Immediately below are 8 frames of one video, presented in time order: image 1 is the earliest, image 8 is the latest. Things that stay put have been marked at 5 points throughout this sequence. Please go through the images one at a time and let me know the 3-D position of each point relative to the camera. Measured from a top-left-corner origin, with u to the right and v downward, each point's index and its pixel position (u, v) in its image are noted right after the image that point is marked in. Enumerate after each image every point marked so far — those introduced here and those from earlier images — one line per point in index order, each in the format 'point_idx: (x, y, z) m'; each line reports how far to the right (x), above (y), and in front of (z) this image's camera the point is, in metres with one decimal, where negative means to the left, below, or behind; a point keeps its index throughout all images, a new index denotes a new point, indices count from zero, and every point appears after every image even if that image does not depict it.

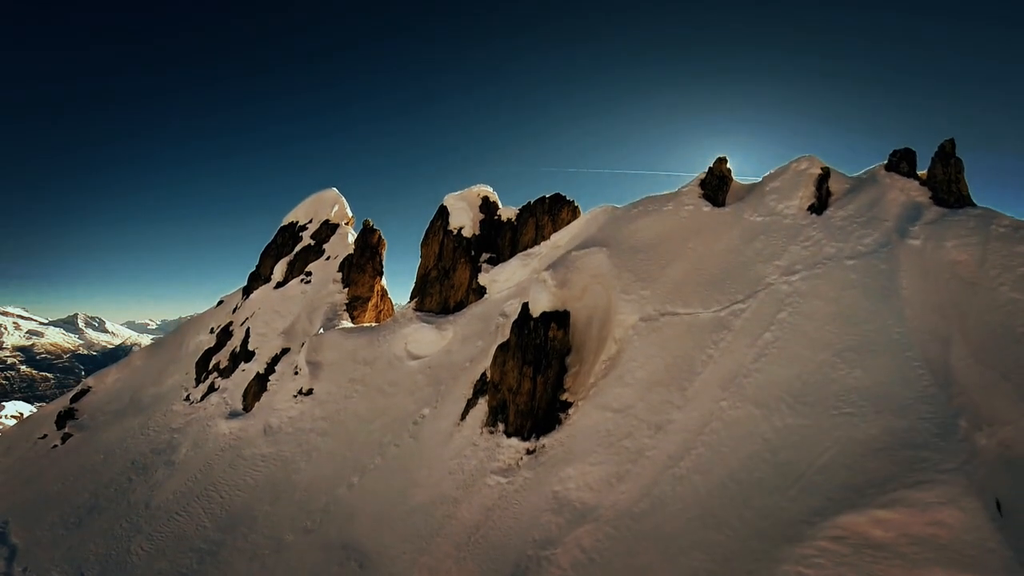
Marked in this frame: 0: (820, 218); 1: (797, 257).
0: (+13.5, +2.7, +18.7) m
1: (+11.7, +1.1, +17.7) m
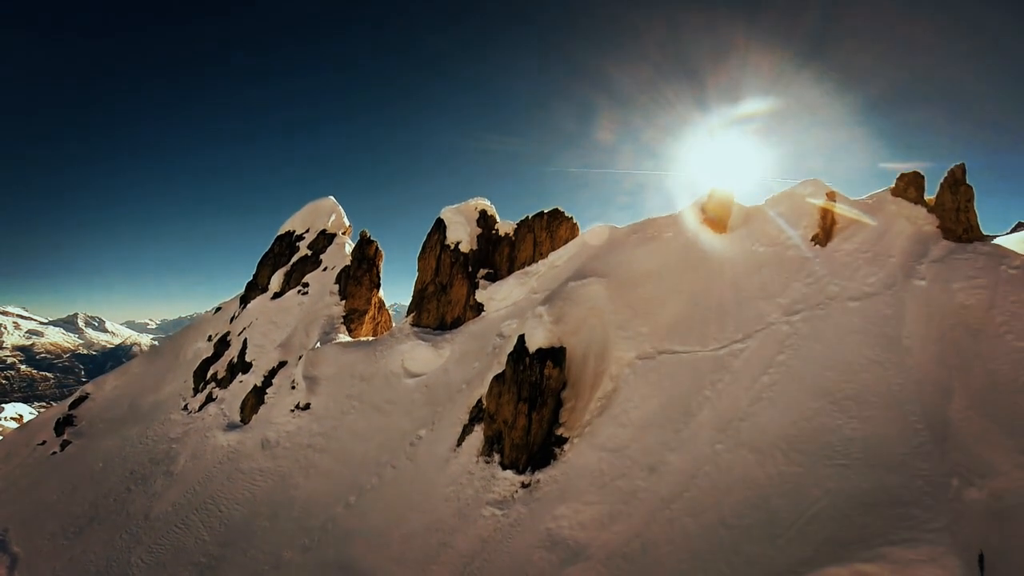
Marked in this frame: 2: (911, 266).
0: (+13.3, +1.3, +18.3) m
1: (+11.5, -0.3, +17.4) m
2: (+15.3, +0.8, +16.6) m
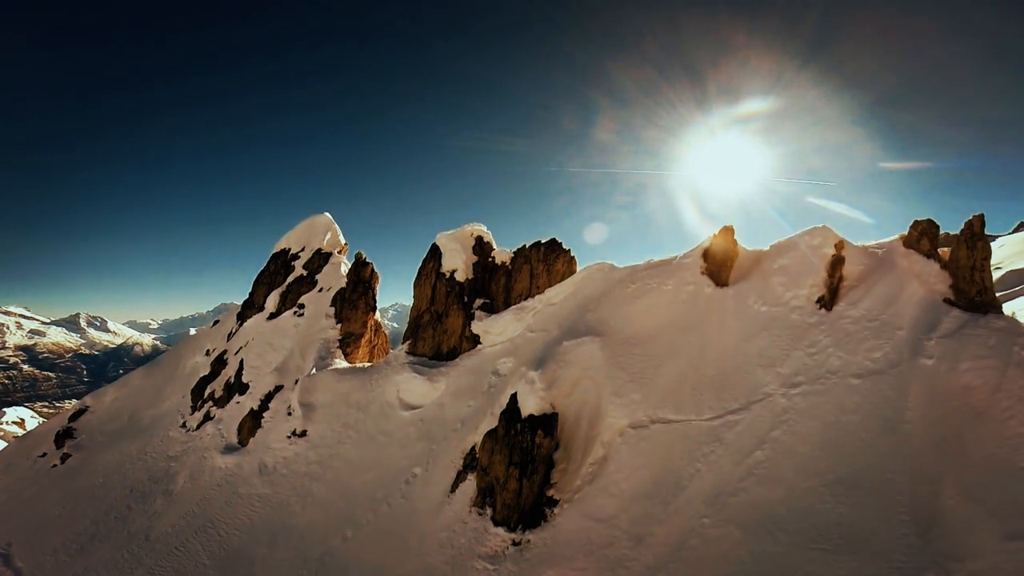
0: (+12.9, -1.3, +17.8) m
1: (+11.1, -2.9, +16.9) m
2: (+14.9, -1.8, +16.1) m
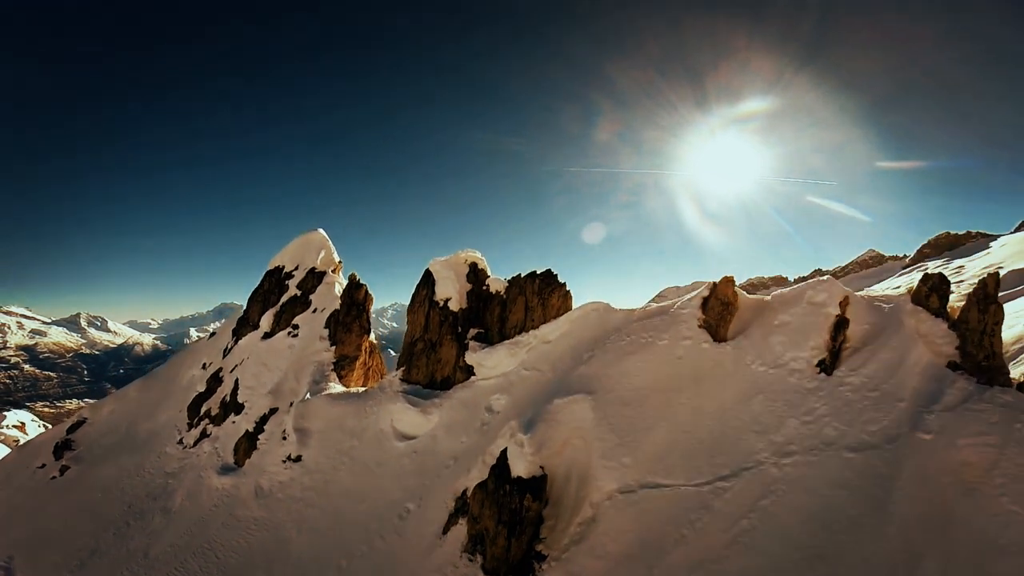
0: (+12.4, -3.7, +17.5) m
1: (+10.7, -5.4, +16.7) m
2: (+14.5, -4.3, +15.8) m
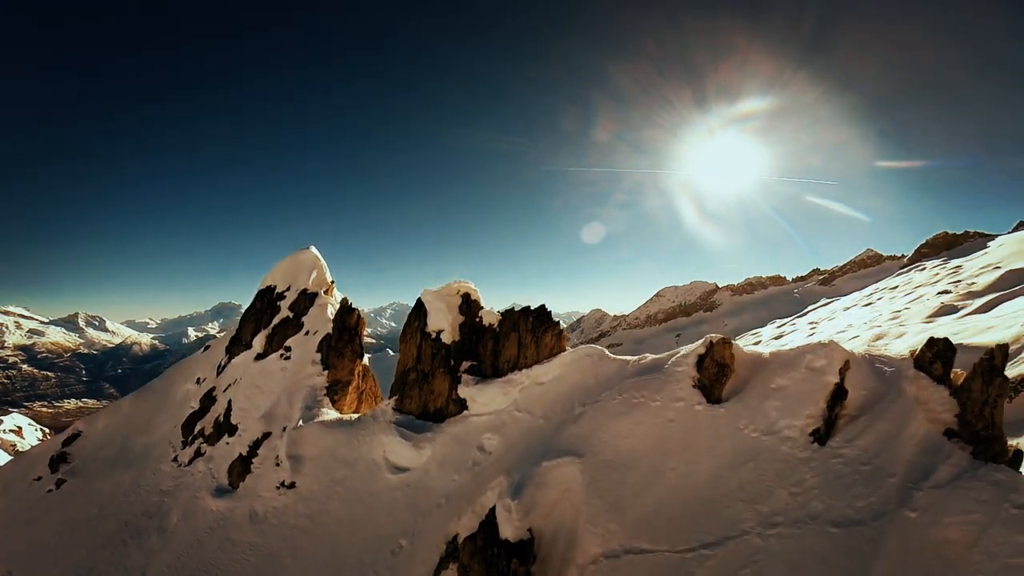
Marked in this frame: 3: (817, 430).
0: (+12.0, -6.3, +17.2) m
1: (+10.2, -8.0, +16.4) m
2: (+14.0, -6.9, +15.5) m
3: (+12.4, -5.7, +17.8) m
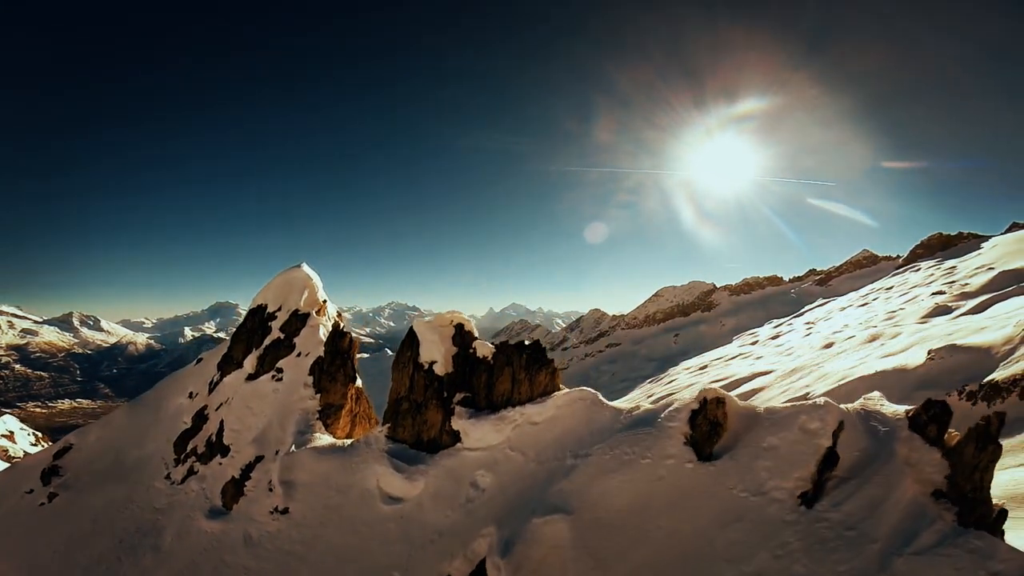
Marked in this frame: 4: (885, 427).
0: (+11.6, -8.7, +17.0) m
1: (+9.9, -10.4, +16.2) m
2: (+13.7, -9.3, +15.3) m
3: (+12.0, -8.0, +17.6) m
4: (+16.4, -6.0, +19.4) m
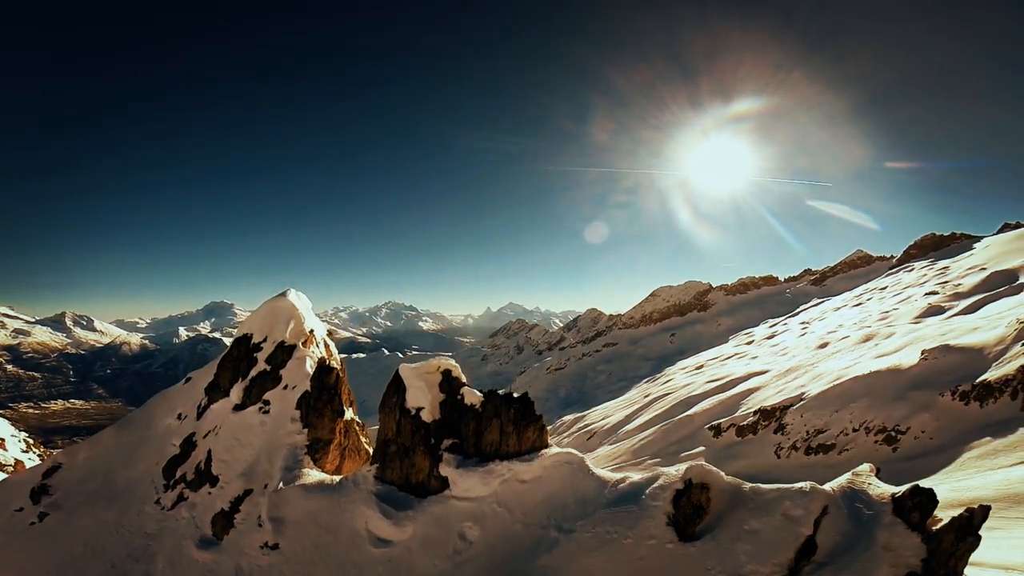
0: (+10.9, -12.0, +16.6) m
1: (+9.2, -13.7, +15.8) m
2: (+13.0, -12.6, +15.0) m
3: (+11.3, -11.3, +17.2) m
4: (+15.7, -9.3, +19.0) m
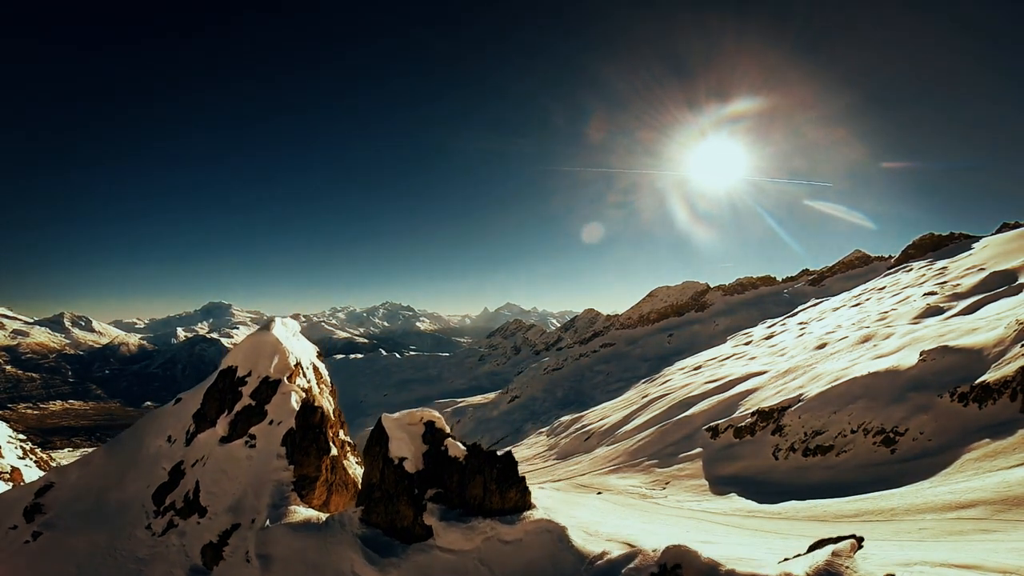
0: (+9.9, -15.3, +16.1) m
1: (+8.2, -17.1, +15.4) m
2: (+12.0, -16.0, +14.5) m
3: (+10.3, -14.6, +16.7) m
4: (+14.6, -12.5, +18.4) m
